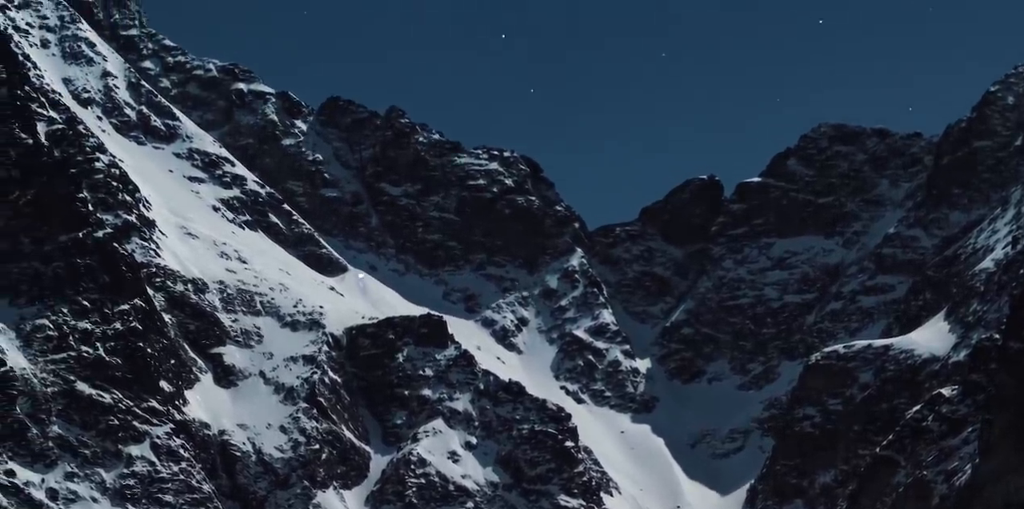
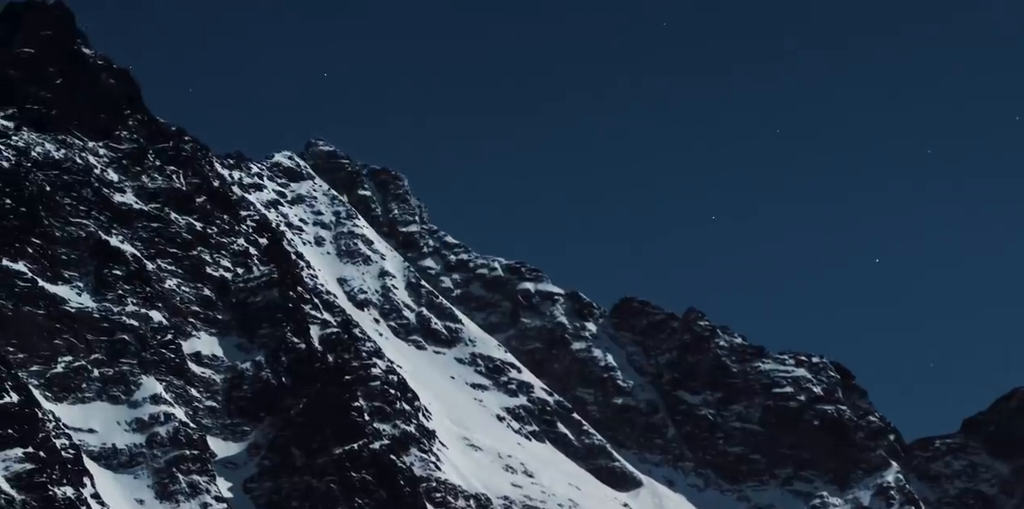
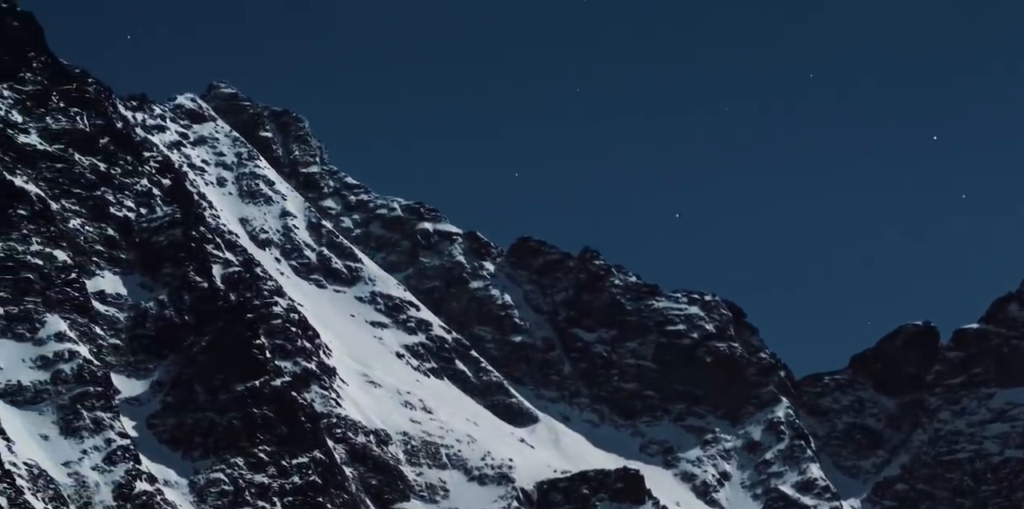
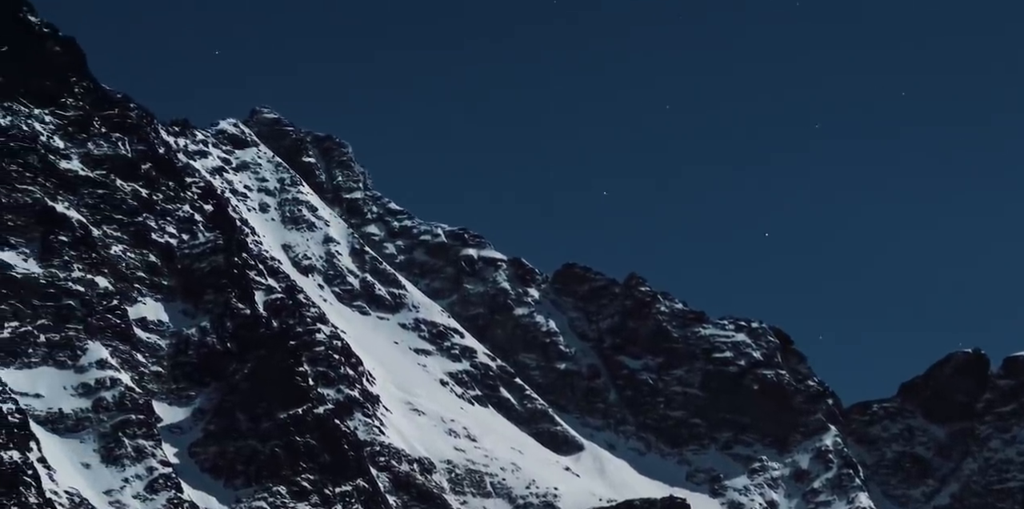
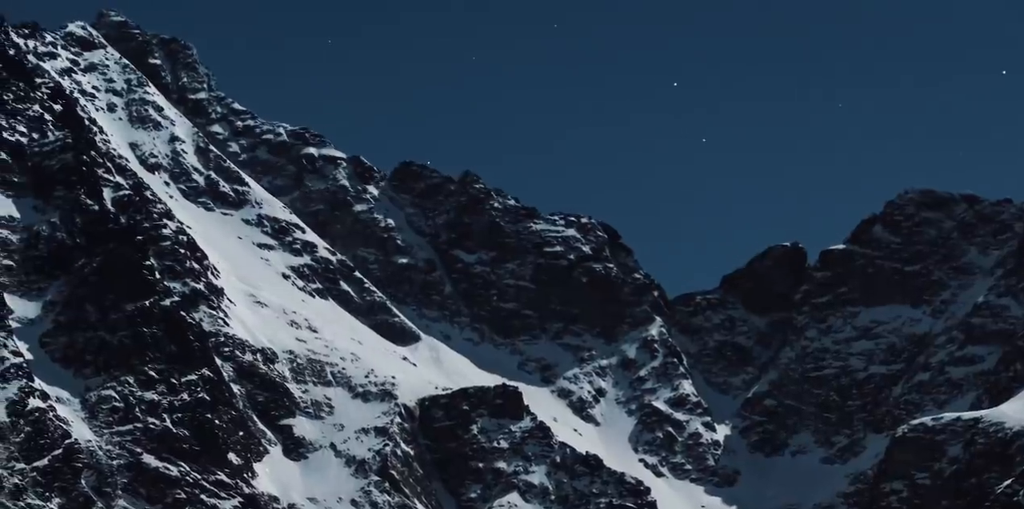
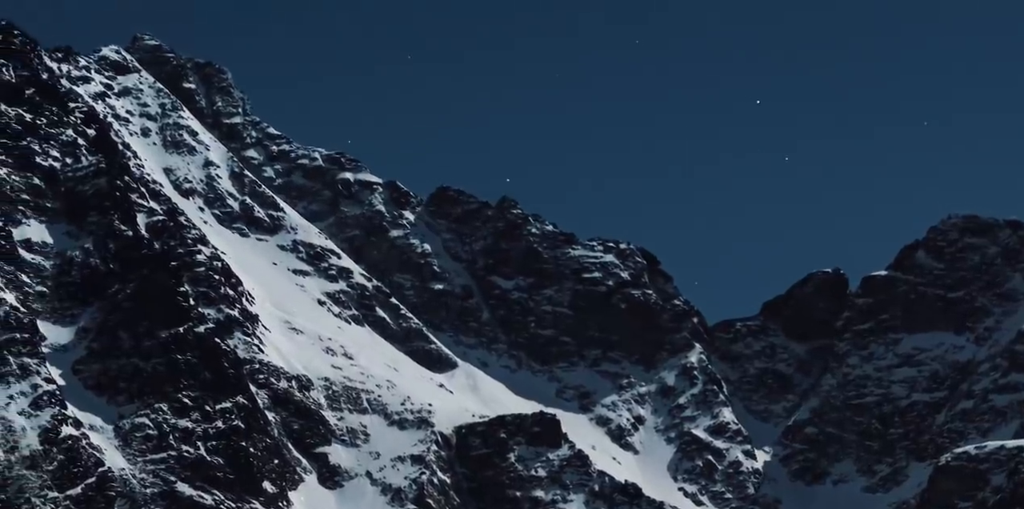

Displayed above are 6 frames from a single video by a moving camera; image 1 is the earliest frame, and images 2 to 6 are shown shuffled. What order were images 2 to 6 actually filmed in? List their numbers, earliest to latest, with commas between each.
5, 6, 3, 4, 2
